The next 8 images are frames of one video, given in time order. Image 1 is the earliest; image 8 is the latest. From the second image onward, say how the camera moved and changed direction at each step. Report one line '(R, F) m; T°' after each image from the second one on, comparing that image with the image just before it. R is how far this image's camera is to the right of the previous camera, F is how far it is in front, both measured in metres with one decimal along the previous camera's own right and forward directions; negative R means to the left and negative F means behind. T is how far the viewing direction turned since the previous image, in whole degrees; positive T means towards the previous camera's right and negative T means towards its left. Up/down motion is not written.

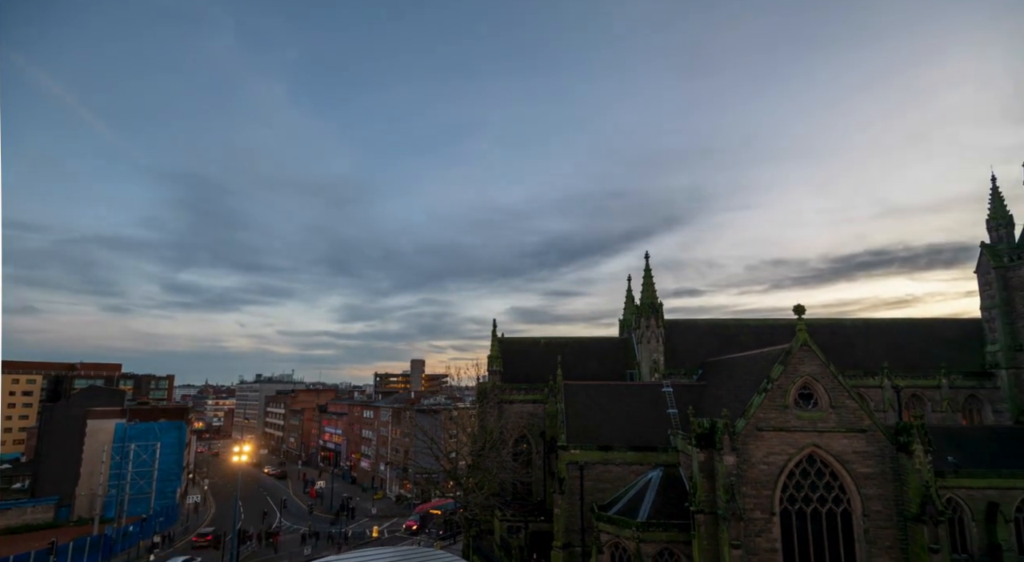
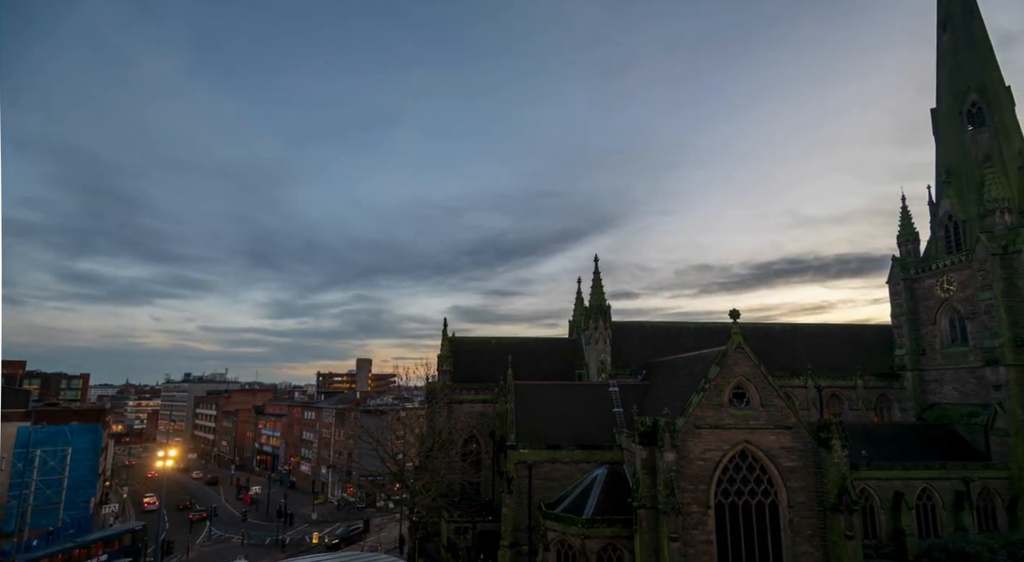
(-2.2, -0.3) m; +8°
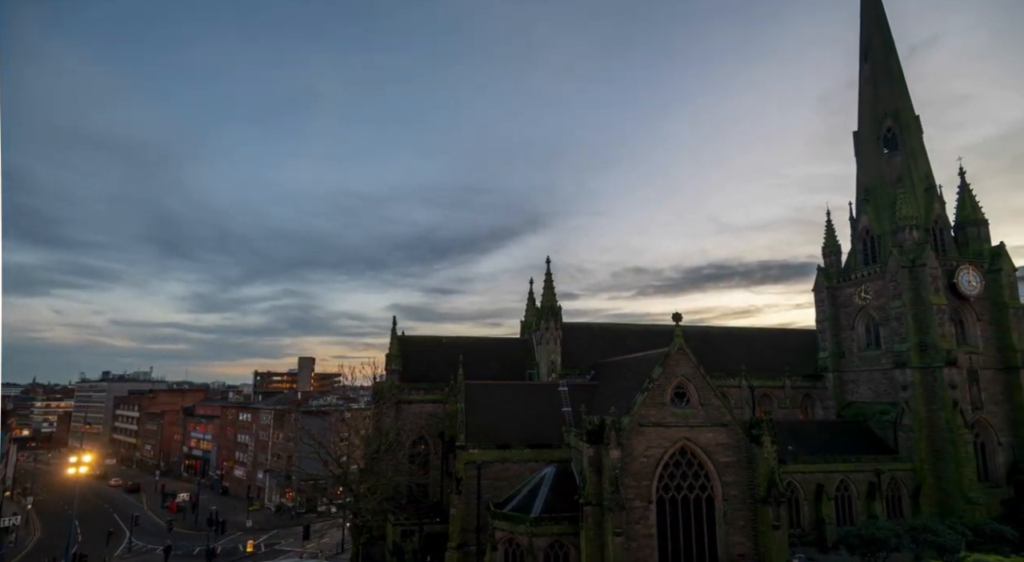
(-2.4, 0.0) m; +8°
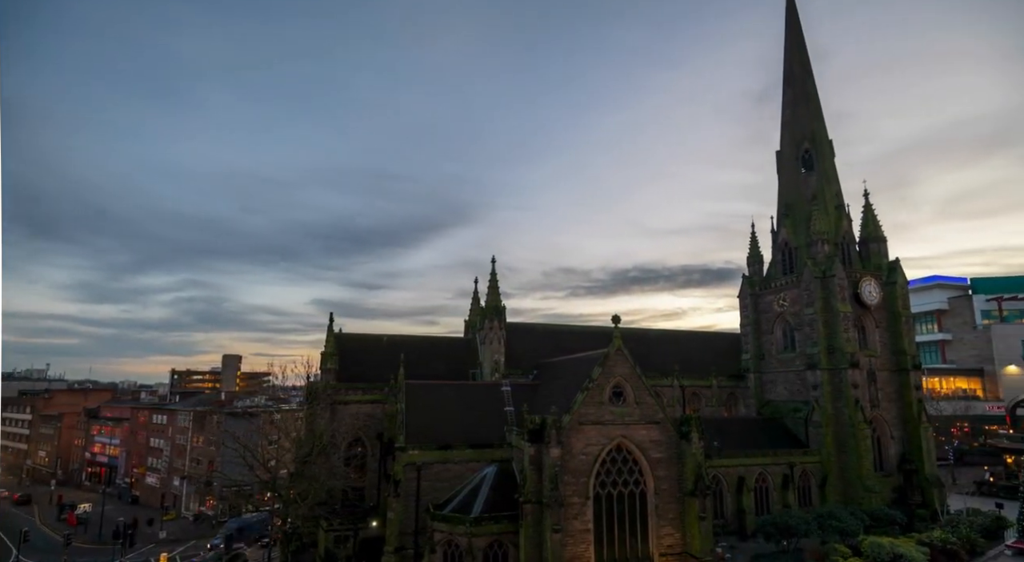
(-3.0, +0.4) m; +10°
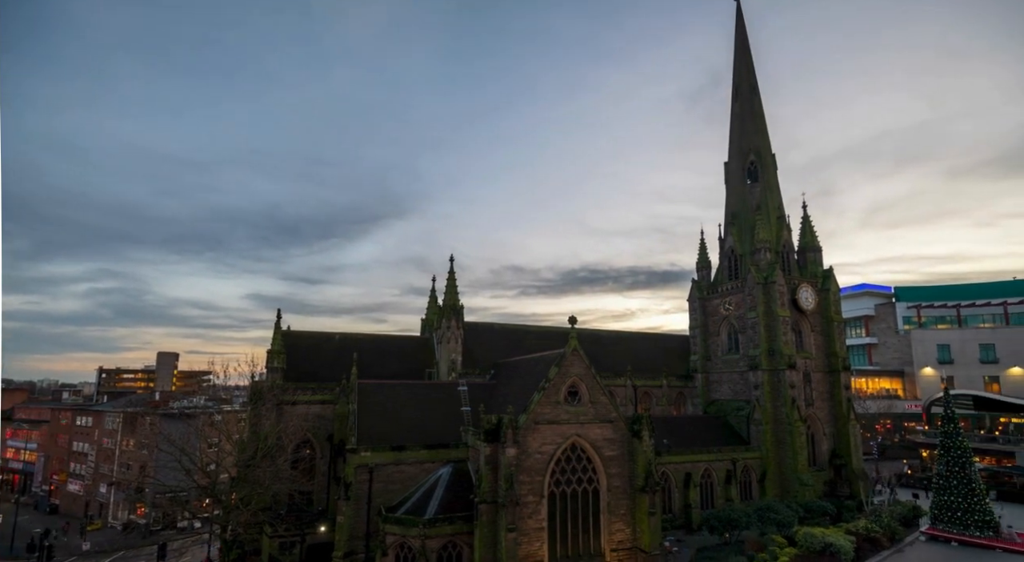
(-2.1, +0.5) m; +7°
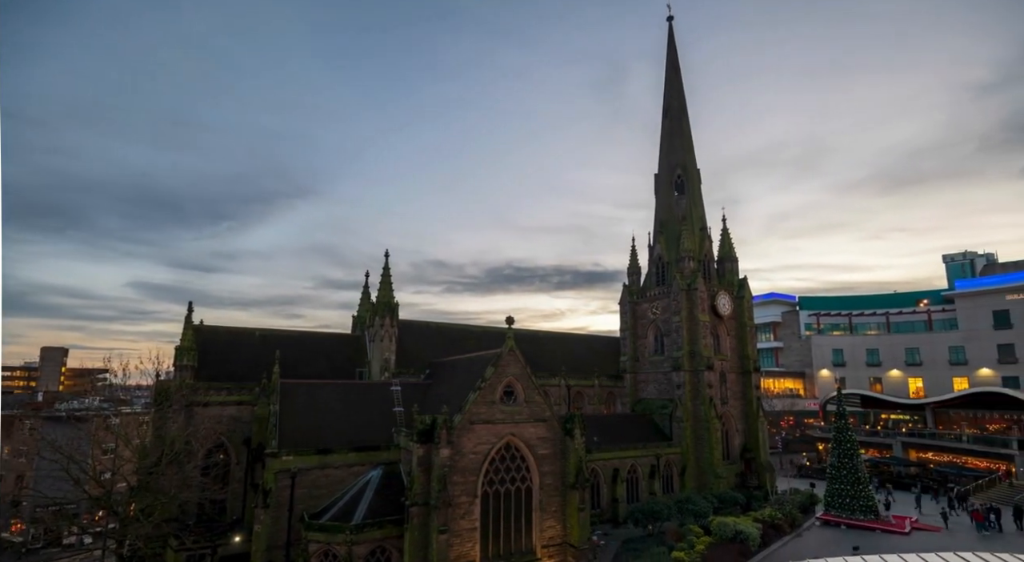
(-2.6, +1.0) m; +10°
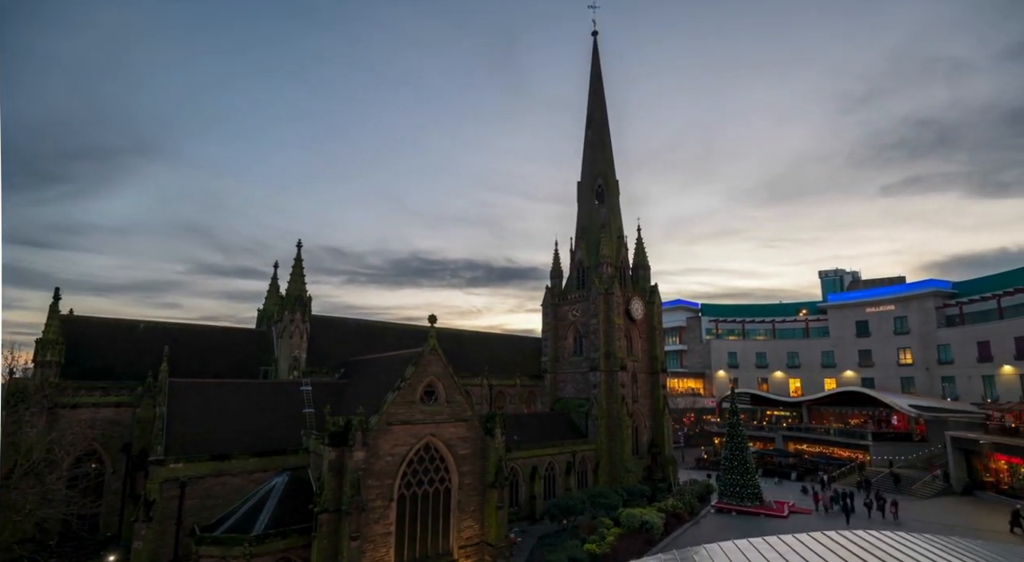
(-2.6, +1.5) m; +11°
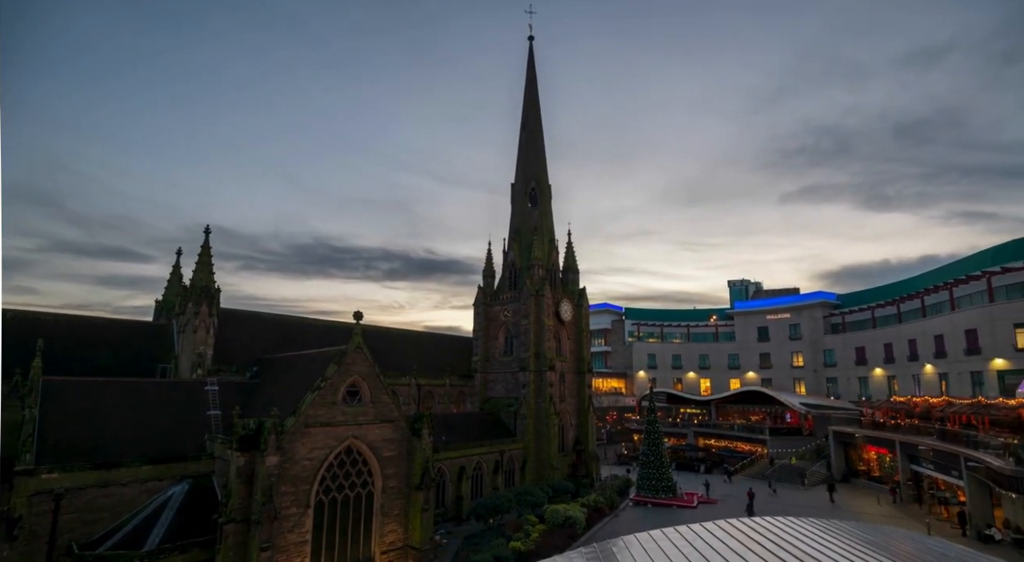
(-1.8, +1.7) m; +9°
